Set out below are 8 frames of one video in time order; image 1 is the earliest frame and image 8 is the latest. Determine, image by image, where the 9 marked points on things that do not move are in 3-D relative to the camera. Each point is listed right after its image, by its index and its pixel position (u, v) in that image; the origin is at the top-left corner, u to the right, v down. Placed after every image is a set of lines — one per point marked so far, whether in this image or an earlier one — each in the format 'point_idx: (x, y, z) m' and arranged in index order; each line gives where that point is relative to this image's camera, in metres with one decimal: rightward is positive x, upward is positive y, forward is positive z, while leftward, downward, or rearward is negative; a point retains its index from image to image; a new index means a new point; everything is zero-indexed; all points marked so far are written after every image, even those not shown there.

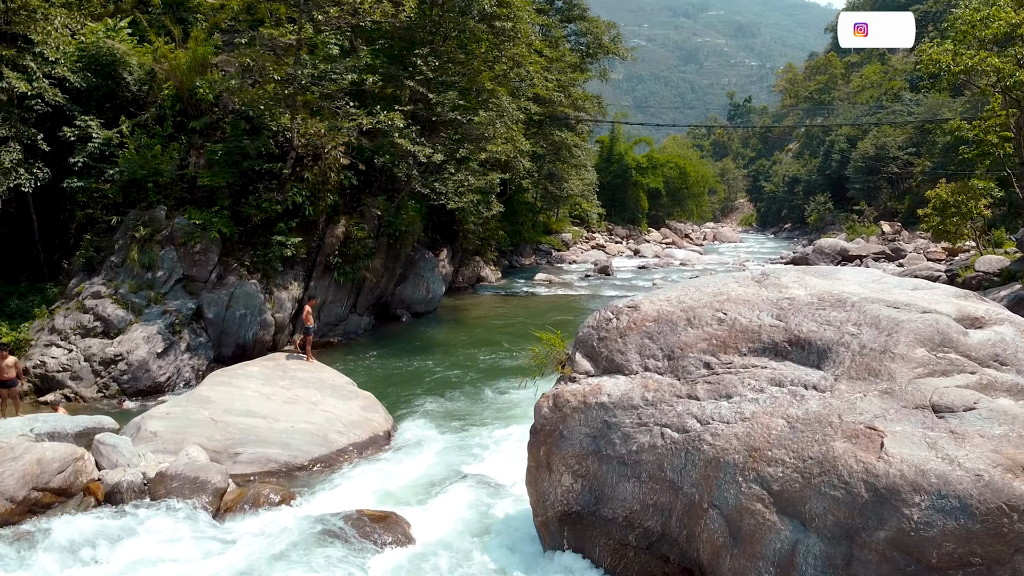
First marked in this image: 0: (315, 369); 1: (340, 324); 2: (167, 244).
0: (-2.3, -1.0, +9.5) m
1: (-3.1, -0.7, +14.7) m
2: (-5.2, +0.7, +12.2) m
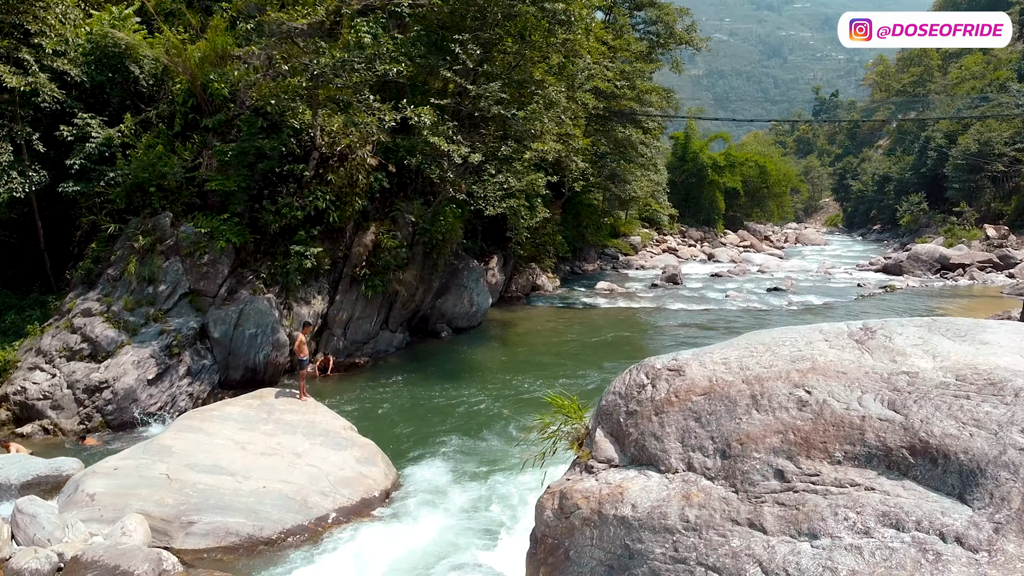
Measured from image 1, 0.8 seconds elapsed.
0: (-2.0, -1.2, +8.0) m
1: (-2.3, -0.9, +13.3) m
2: (-4.6, +0.4, +11.0) m
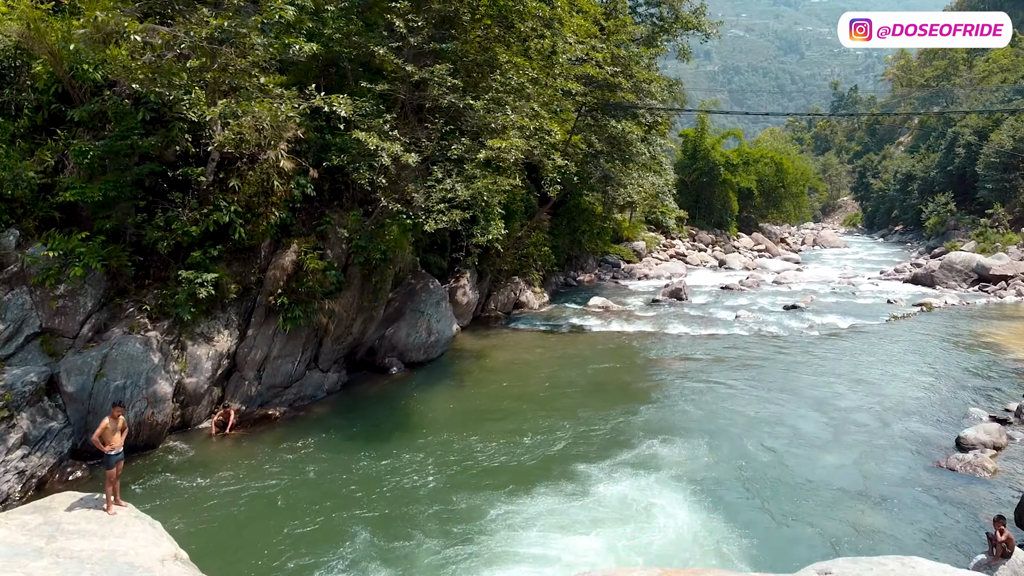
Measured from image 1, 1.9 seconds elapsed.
0: (-2.7, -1.6, +5.5) m
1: (-2.9, -1.3, +10.8) m
2: (-5.2, 0.0, +8.5) m
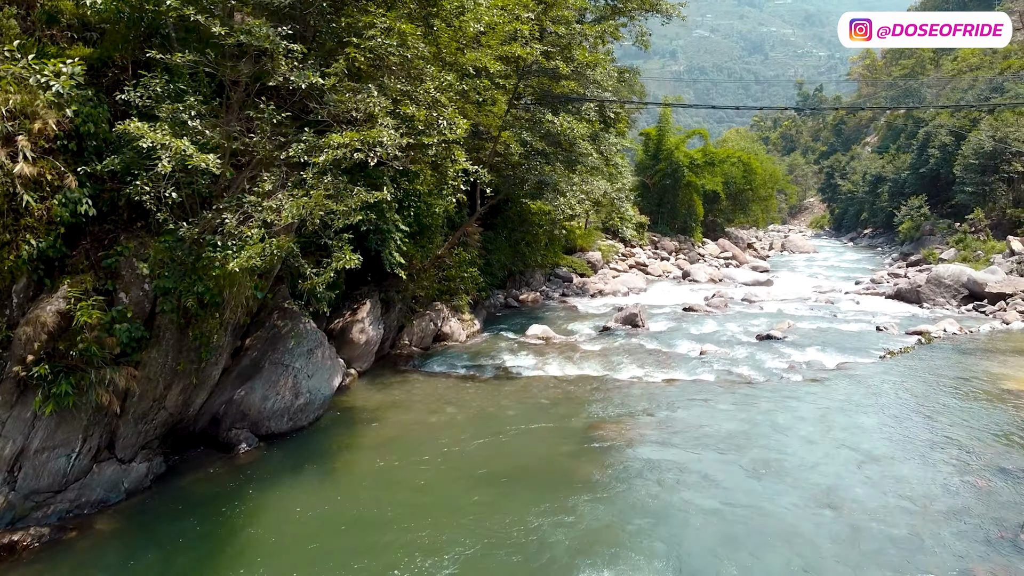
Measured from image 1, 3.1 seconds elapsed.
0: (-3.7, -2.2, +2.2) m
1: (-4.1, -1.9, +7.5) m
2: (-6.3, -0.5, +5.1) m
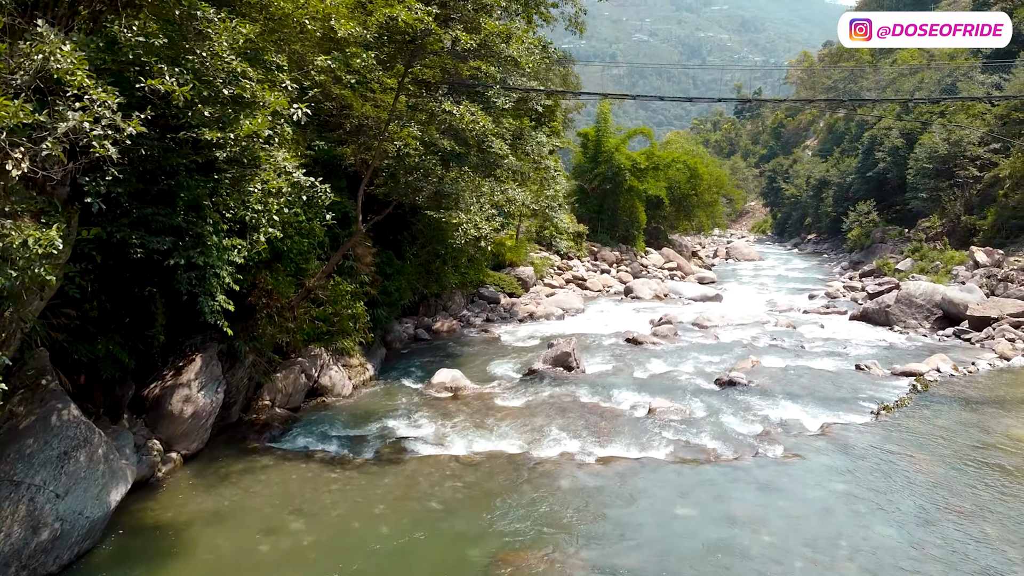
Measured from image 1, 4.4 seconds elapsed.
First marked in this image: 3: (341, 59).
0: (-4.2, -2.8, -1.3) m
1: (-5.0, -2.4, +3.9) m
2: (-7.1, -1.1, +1.4) m
3: (-2.2, +2.9, +10.3) m
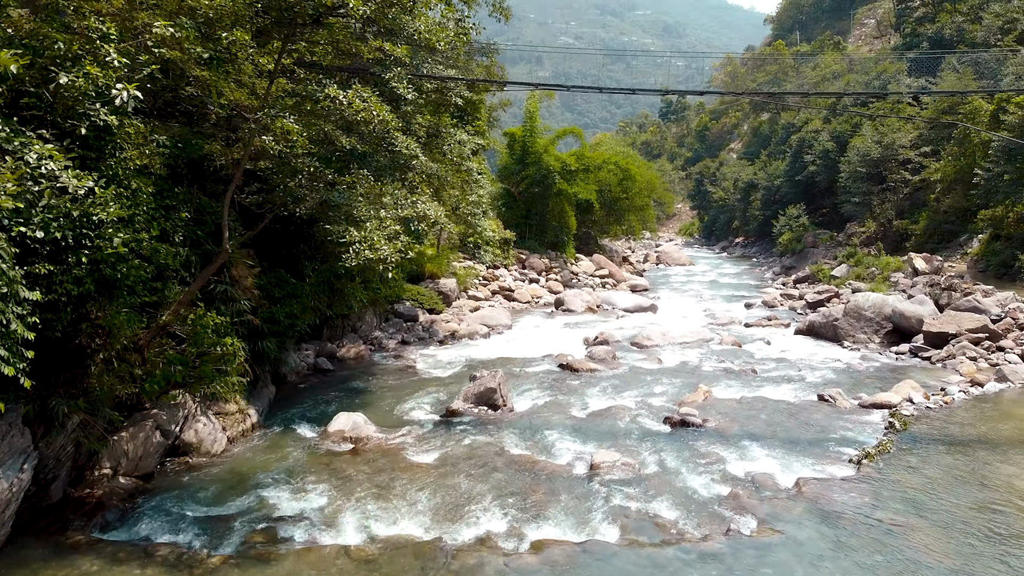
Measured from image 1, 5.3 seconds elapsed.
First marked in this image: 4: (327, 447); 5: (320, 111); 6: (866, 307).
0: (-4.1, -3.1, -3.8) m
1: (-5.3, -2.8, +1.3) m
2: (-7.2, -1.5, -1.4) m
3: (-3.1, +2.5, +8.0) m
4: (-2.3, -2.0, +10.2) m
5: (-2.1, +2.0, +9.2) m
6: (+8.2, -0.4, +18.9) m
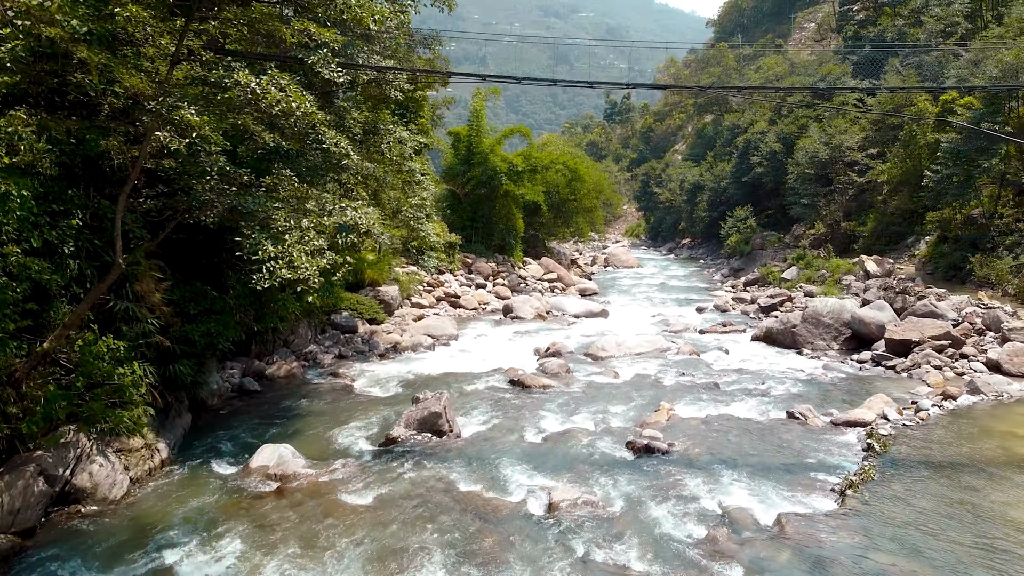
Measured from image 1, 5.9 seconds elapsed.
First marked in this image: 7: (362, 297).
0: (-3.7, -3.3, -5.2) m
1: (-5.3, -3.0, -0.1) m
2: (-7.0, -1.7, -2.9) m
3: (-3.6, +2.4, +6.6) m
4: (-2.9, -2.2, +8.9) m
5: (-2.7, +1.8, +8.0) m
6: (+7.0, -0.6, +18.3) m
7: (-3.6, -0.2, +19.3) m
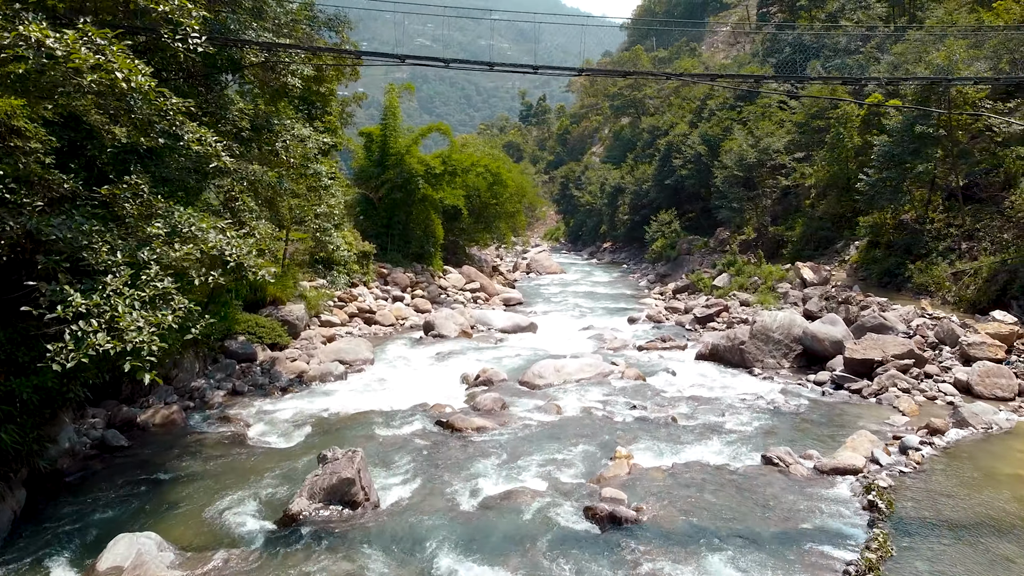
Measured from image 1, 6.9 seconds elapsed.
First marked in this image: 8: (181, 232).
0: (-2.8, -3.6, -7.5) m
1: (-4.9, -3.4, -2.7) m
2: (-6.3, -2.1, -5.6) m
3: (-3.9, +2.0, +4.3) m
4: (-3.4, -2.5, +6.6) m
5: (-3.2, +1.4, +5.7) m
6: (+5.5, -0.8, +17.0) m
7: (-5.2, -0.6, +16.9) m
8: (-2.5, +0.5, +7.1) m
